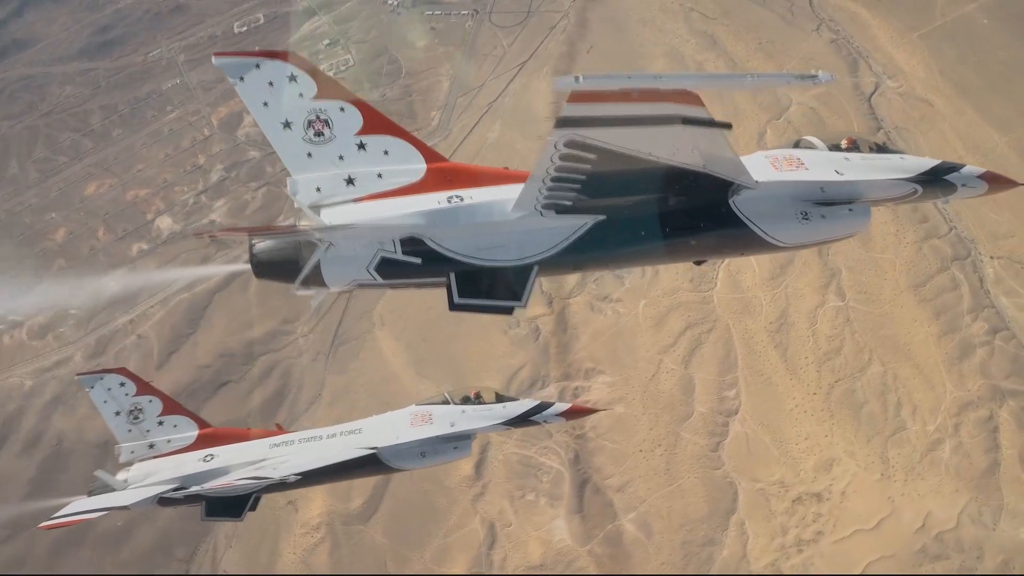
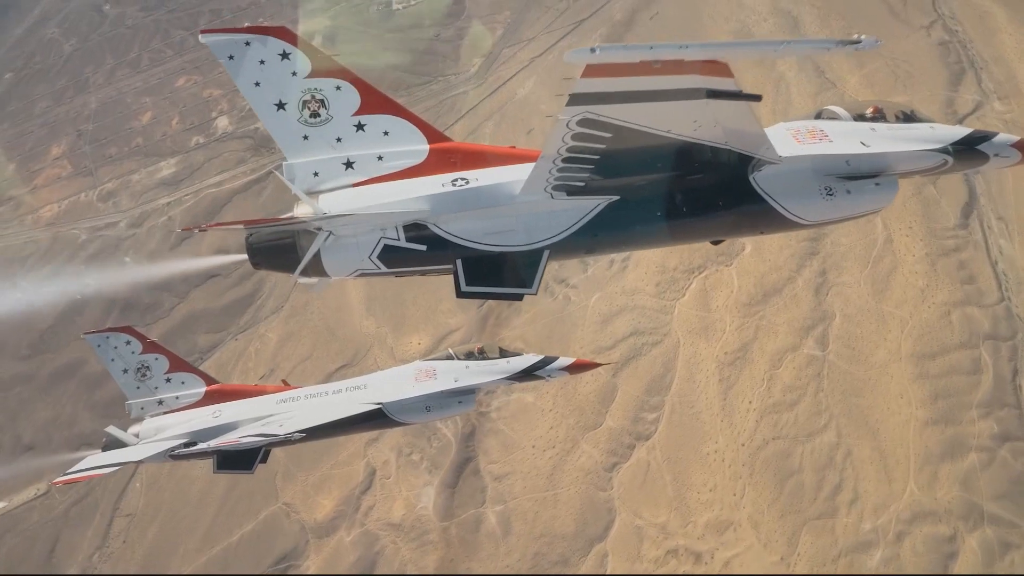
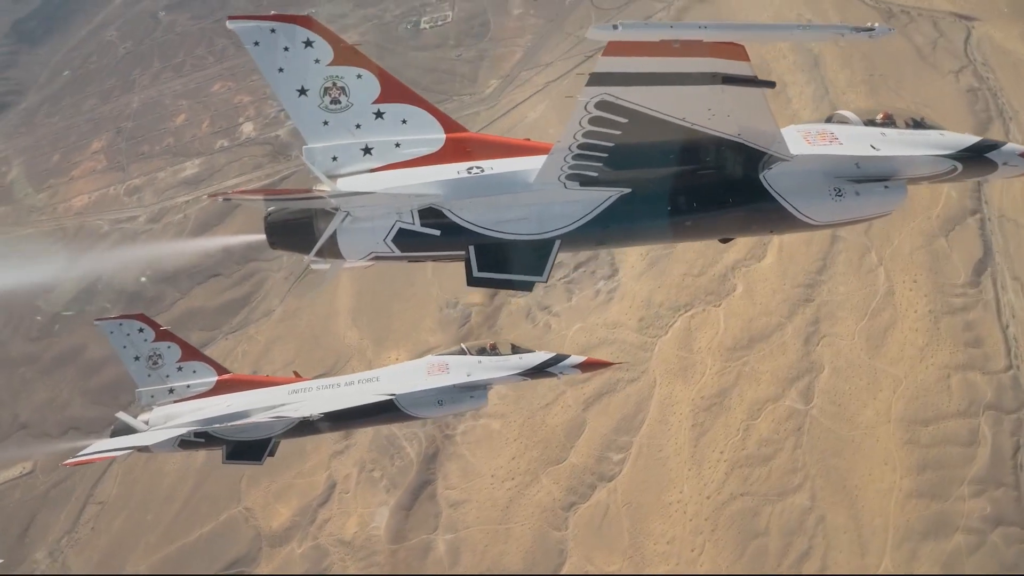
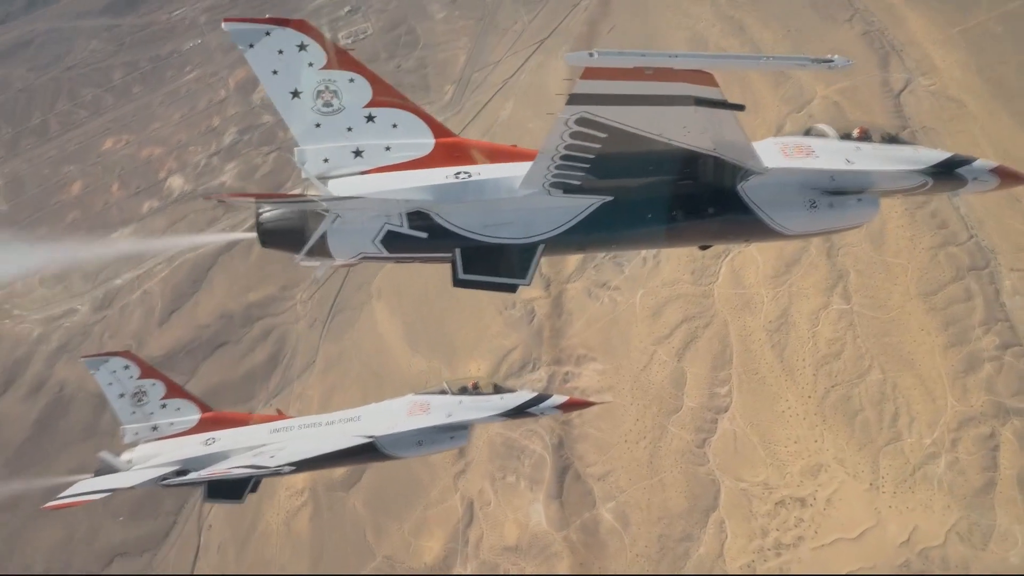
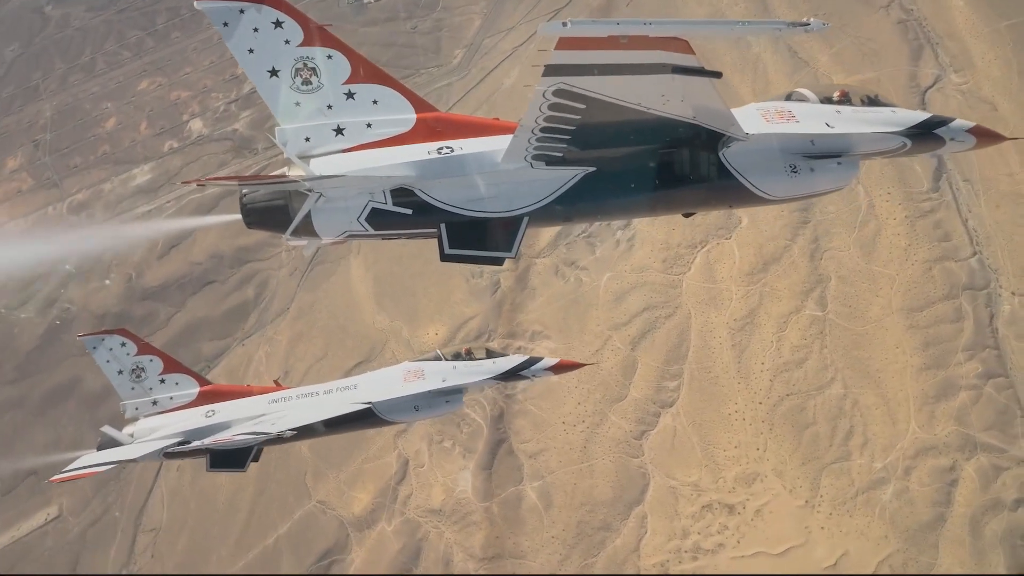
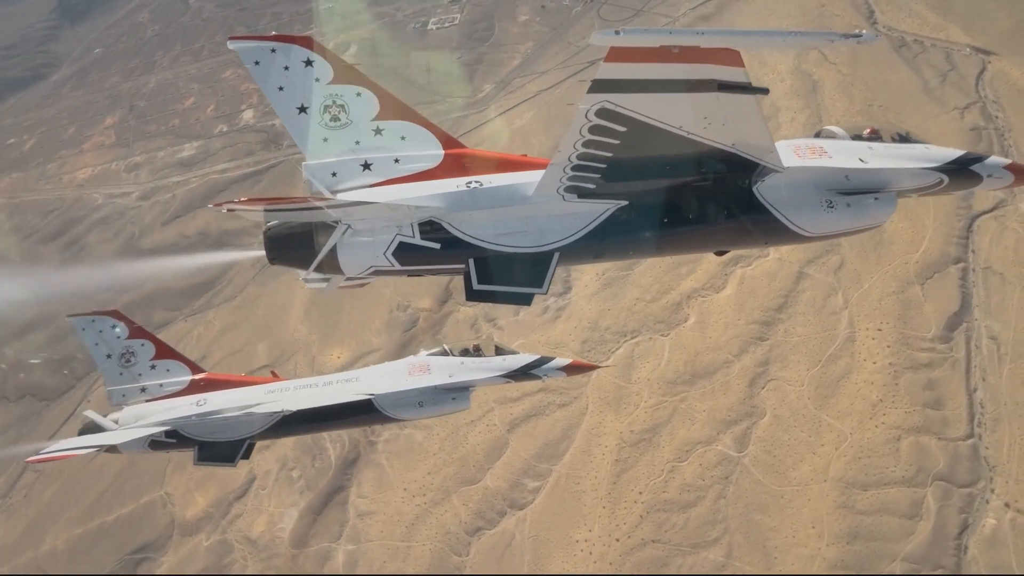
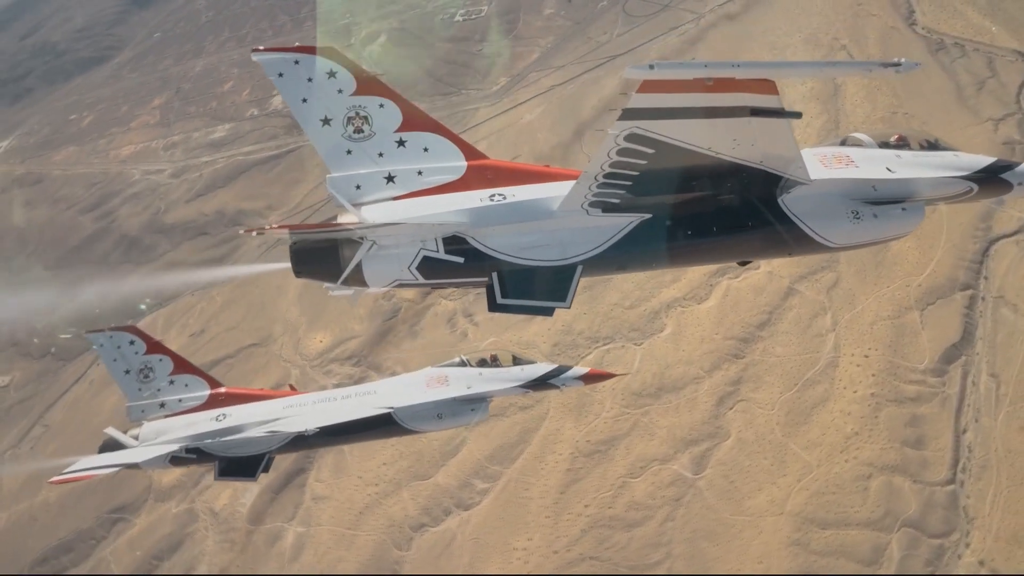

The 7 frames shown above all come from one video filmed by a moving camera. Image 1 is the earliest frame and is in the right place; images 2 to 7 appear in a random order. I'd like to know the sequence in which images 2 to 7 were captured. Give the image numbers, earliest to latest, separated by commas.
4, 5, 2, 3, 6, 7
